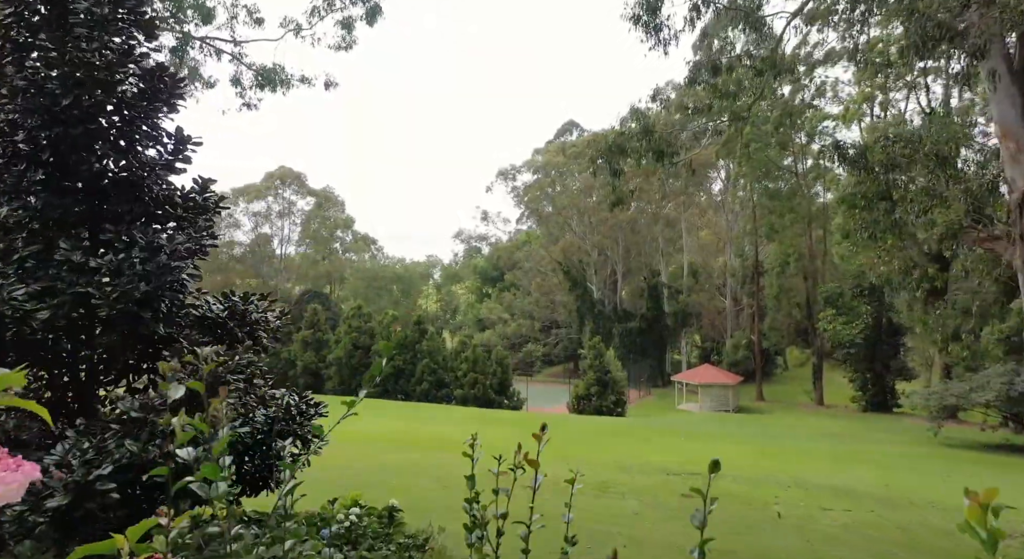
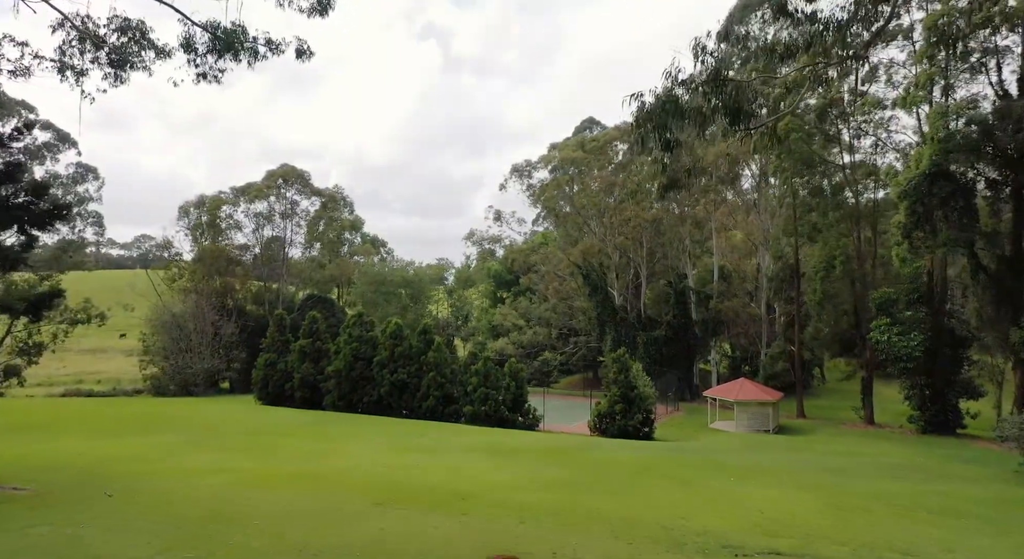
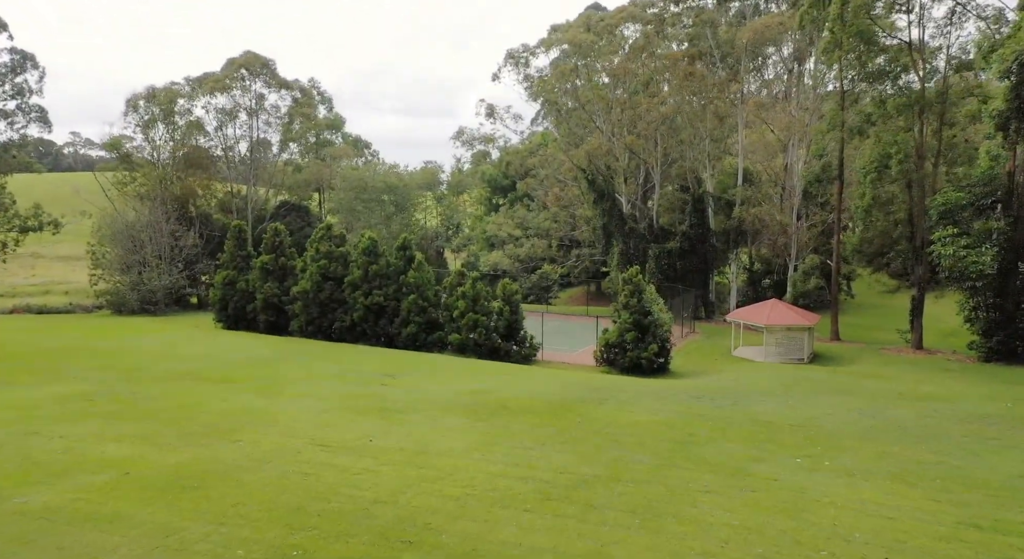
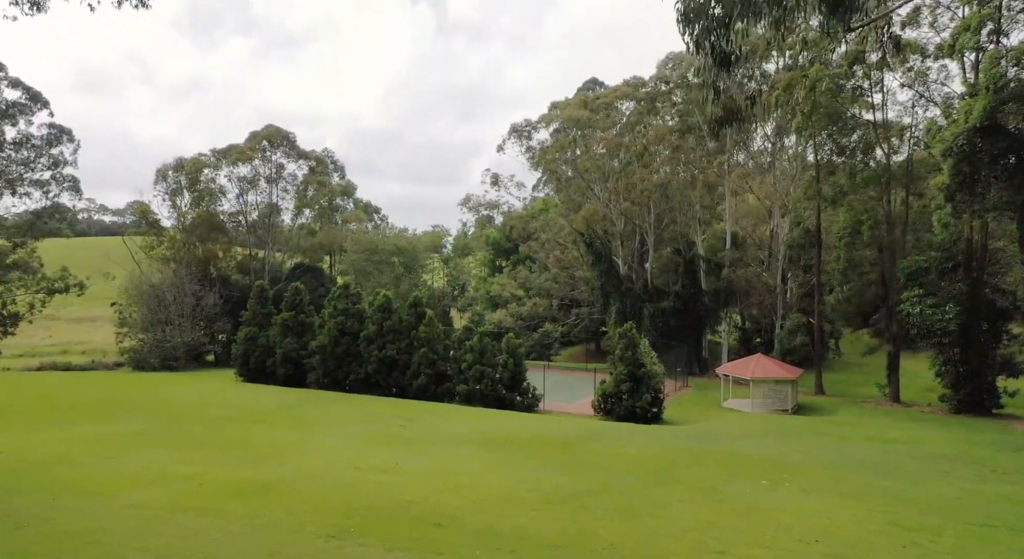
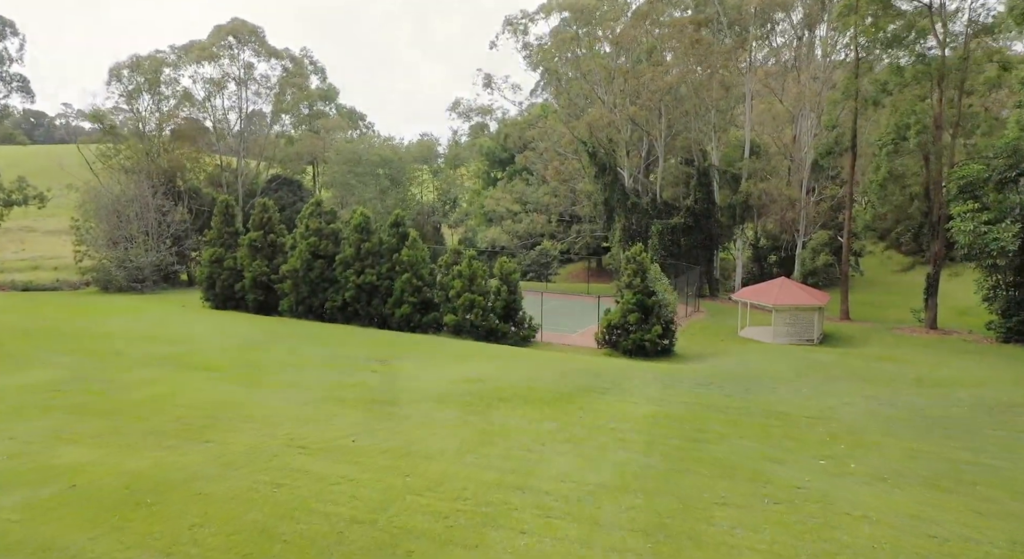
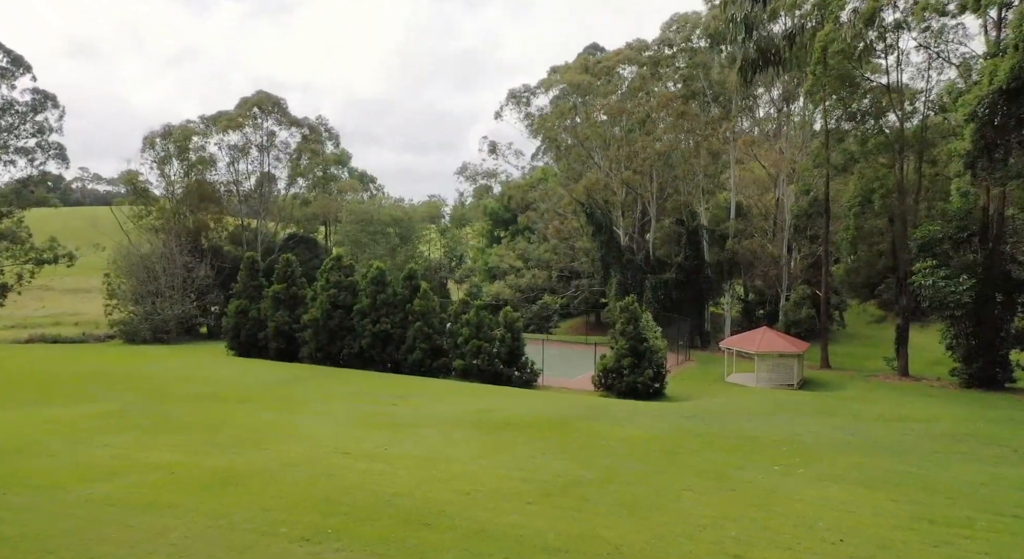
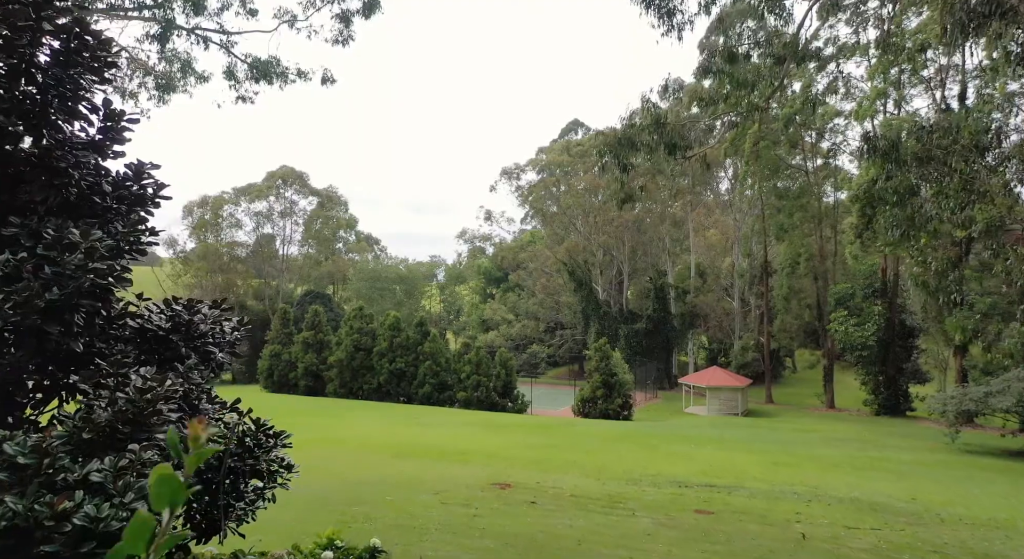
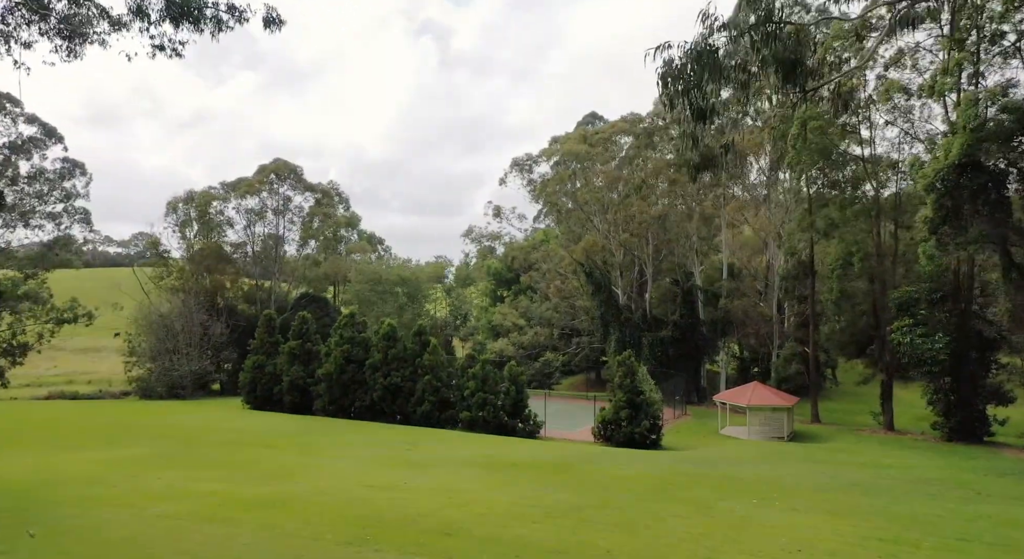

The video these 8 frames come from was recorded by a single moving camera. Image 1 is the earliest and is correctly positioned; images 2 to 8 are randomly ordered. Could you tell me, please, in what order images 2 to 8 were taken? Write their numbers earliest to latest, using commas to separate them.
7, 2, 8, 4, 6, 3, 5
